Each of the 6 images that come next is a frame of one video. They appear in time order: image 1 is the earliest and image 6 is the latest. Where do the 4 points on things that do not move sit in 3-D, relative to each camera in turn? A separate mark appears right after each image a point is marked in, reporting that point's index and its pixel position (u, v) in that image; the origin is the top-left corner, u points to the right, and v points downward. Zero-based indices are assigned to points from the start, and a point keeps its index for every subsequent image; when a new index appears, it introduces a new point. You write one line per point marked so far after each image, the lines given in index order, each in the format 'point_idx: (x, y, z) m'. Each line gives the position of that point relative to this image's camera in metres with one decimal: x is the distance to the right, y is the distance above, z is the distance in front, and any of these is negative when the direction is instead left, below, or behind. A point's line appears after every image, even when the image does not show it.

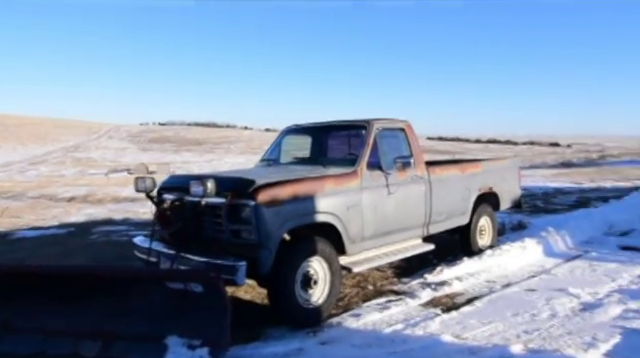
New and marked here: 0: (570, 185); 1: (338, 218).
0: (+7.7, -0.3, +13.9) m
1: (+0.2, -0.4, +4.6) m
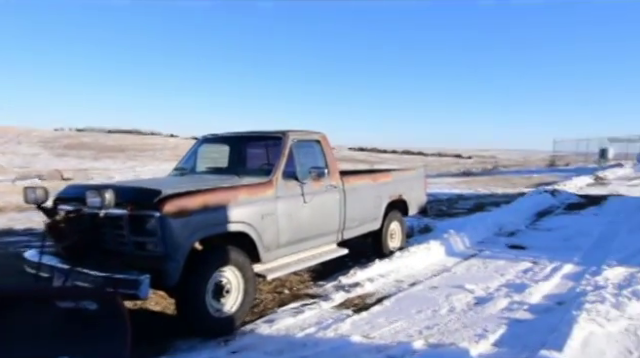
0: (+5.1, -0.5, +15.1) m
1: (-0.7, -0.5, +4.6) m
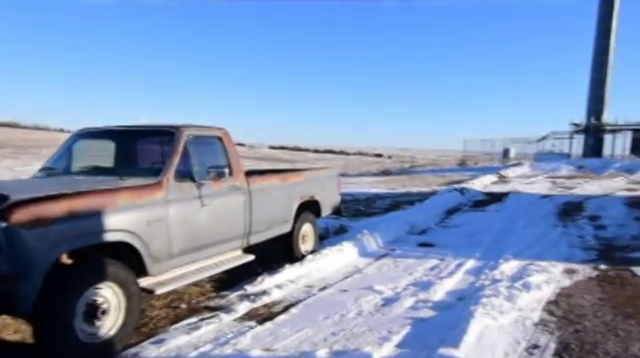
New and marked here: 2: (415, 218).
0: (+2.3, -0.5, +15.4) m
1: (-1.7, -0.5, +4.1) m
2: (+2.1, -0.9, +9.6) m
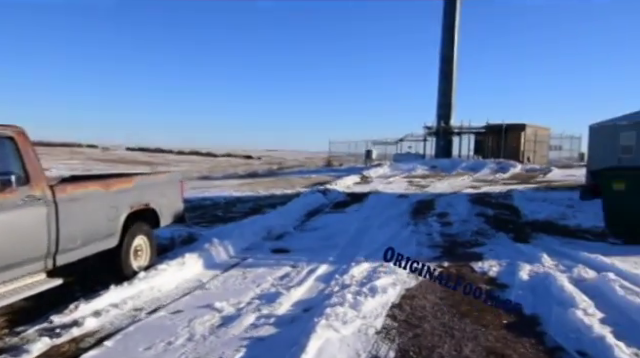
0: (-2.3, -0.5, +14.8) m
1: (-3.2, -0.6, +2.8) m
2: (-1.0, -0.9, +9.1) m
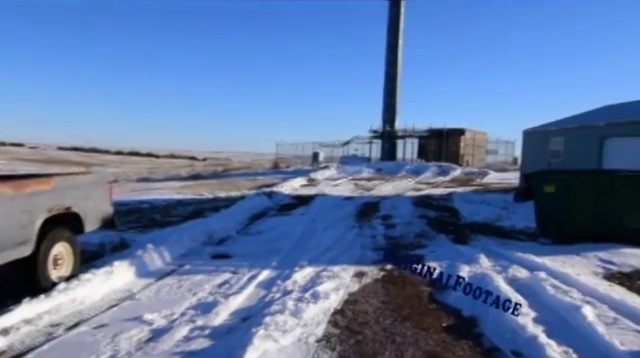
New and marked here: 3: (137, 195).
0: (-4.1, -0.6, +14.2) m
1: (-3.6, -0.6, +2.2) m
2: (-2.1, -1.0, +8.7) m
3: (-5.9, -0.5, +14.0) m
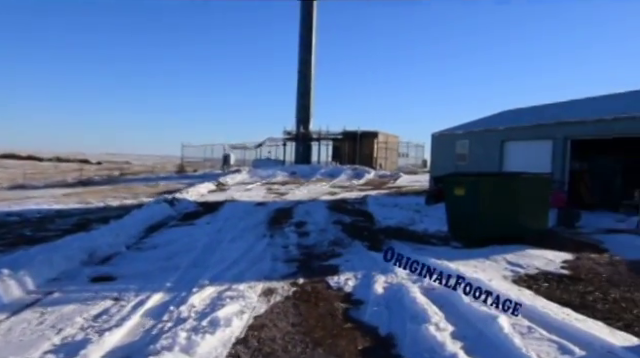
0: (-6.8, -0.8, +12.5) m
1: (-4.0, -0.7, +0.9) m
2: (-3.8, -1.1, +7.5) m
3: (-8.6, -0.7, +11.9) m
